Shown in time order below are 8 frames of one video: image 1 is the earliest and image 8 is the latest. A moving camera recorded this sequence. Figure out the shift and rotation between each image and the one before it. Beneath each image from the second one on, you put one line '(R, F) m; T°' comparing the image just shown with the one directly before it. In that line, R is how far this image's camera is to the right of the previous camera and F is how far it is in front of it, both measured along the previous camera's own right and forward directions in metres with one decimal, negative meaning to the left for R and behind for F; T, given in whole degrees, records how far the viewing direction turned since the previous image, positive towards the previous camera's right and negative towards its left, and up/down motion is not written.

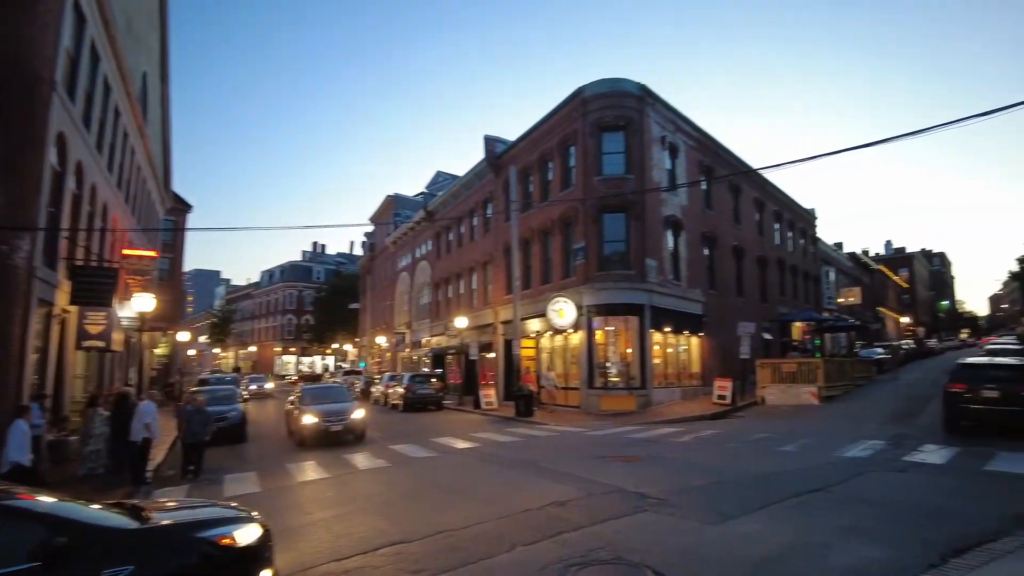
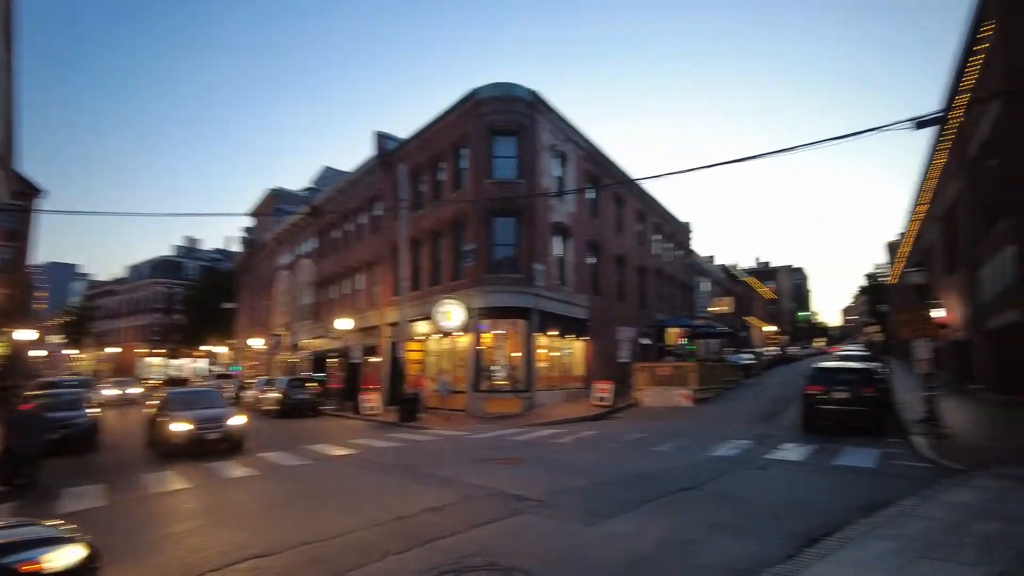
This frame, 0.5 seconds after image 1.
(+0.1, +0.2) m; +10°
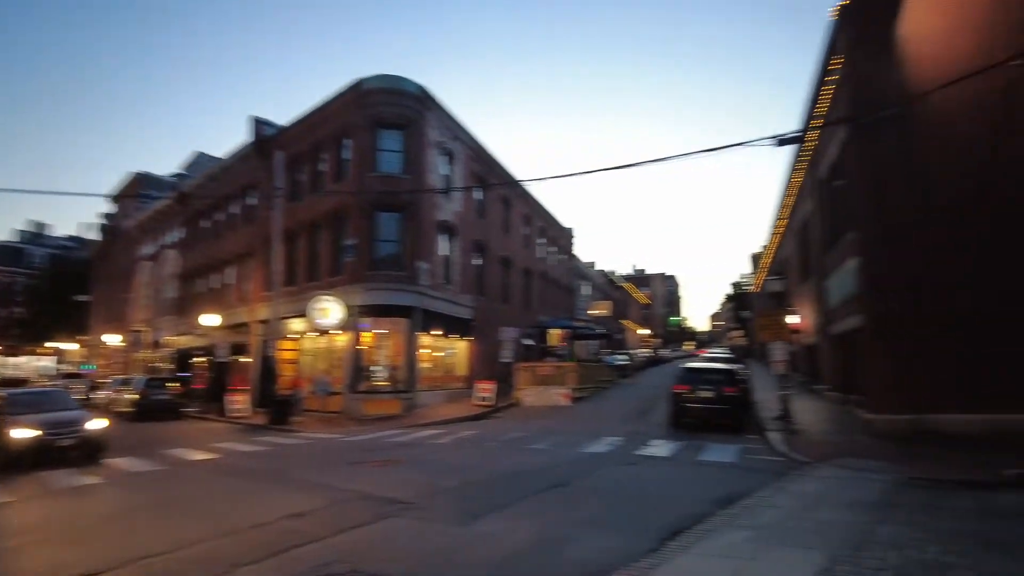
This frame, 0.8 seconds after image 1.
(+0.1, +0.2) m; +10°
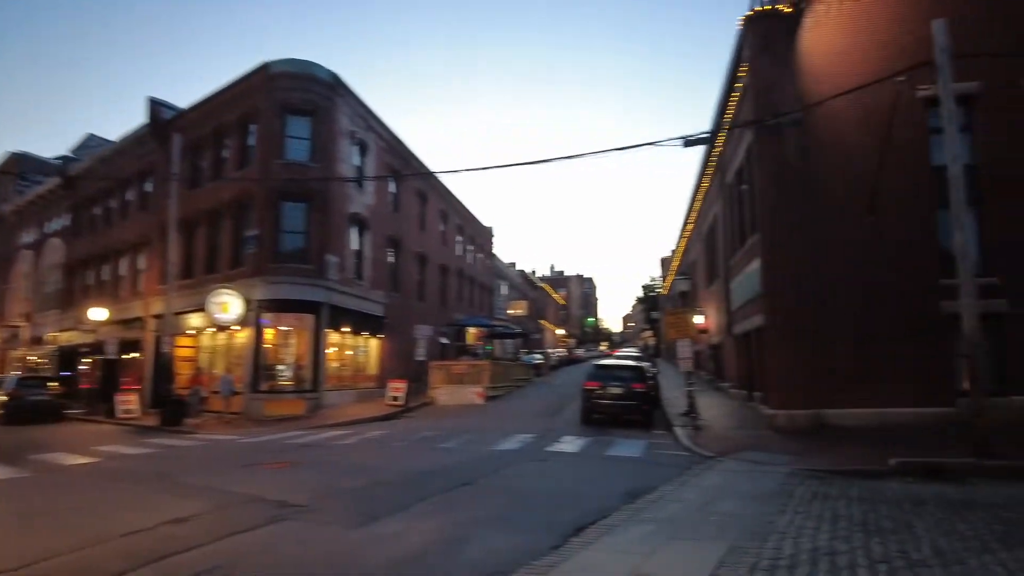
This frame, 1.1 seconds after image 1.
(+0.2, +0.3) m; +7°
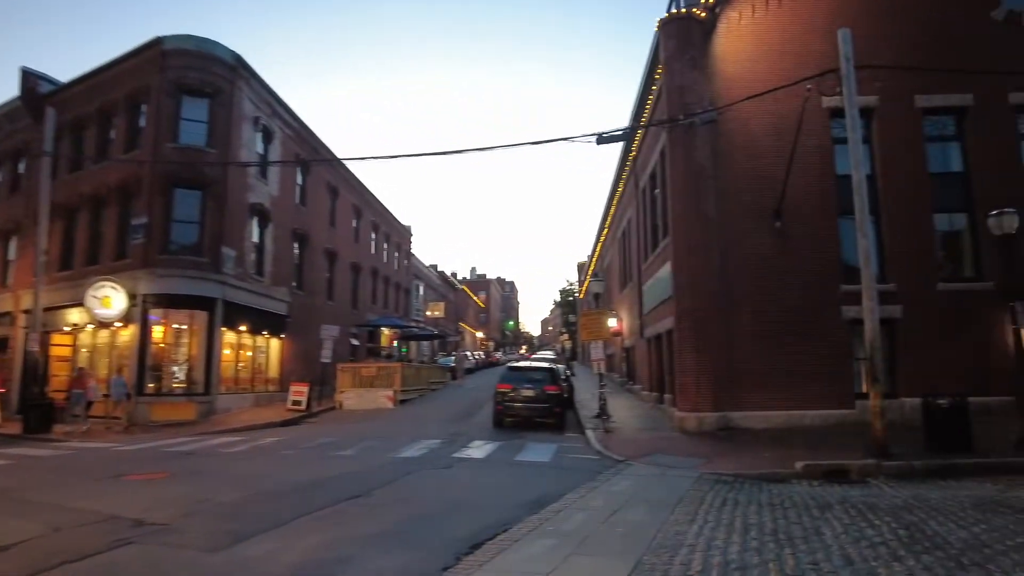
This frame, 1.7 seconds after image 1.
(+0.3, +0.7) m; +7°
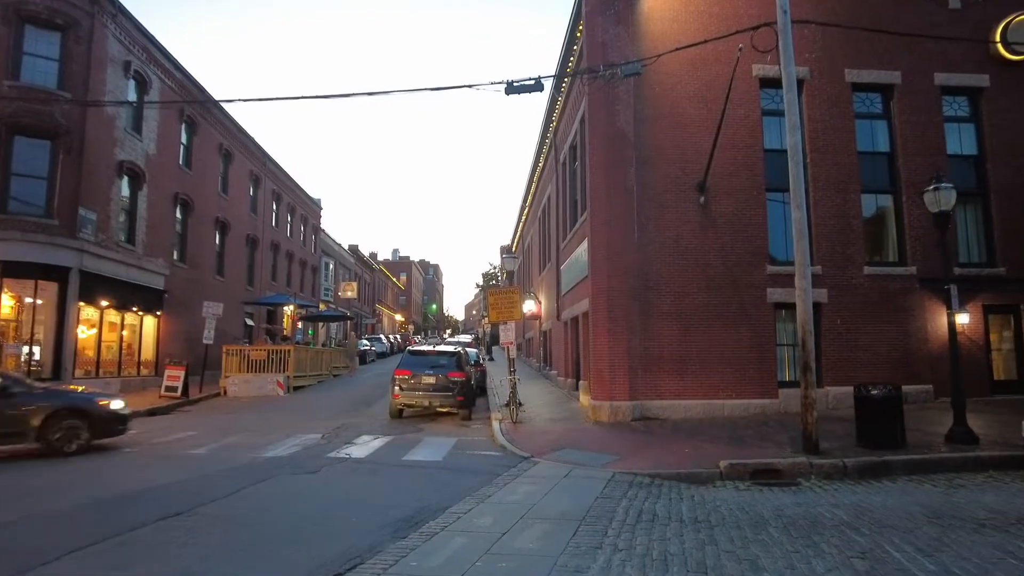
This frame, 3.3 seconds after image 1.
(+0.6, +1.8) m; +7°
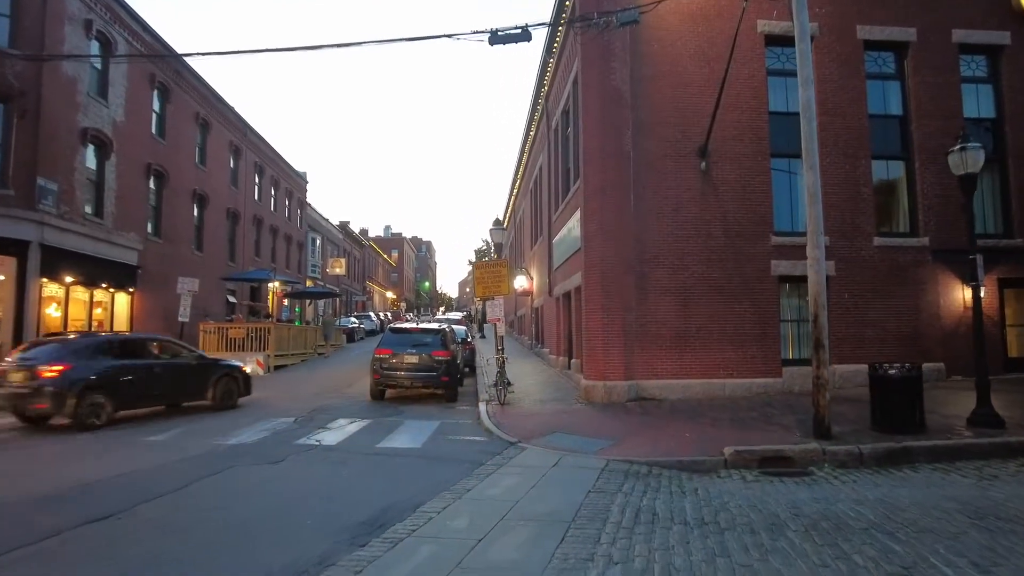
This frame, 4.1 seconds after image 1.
(+0.1, +1.0) m; +1°
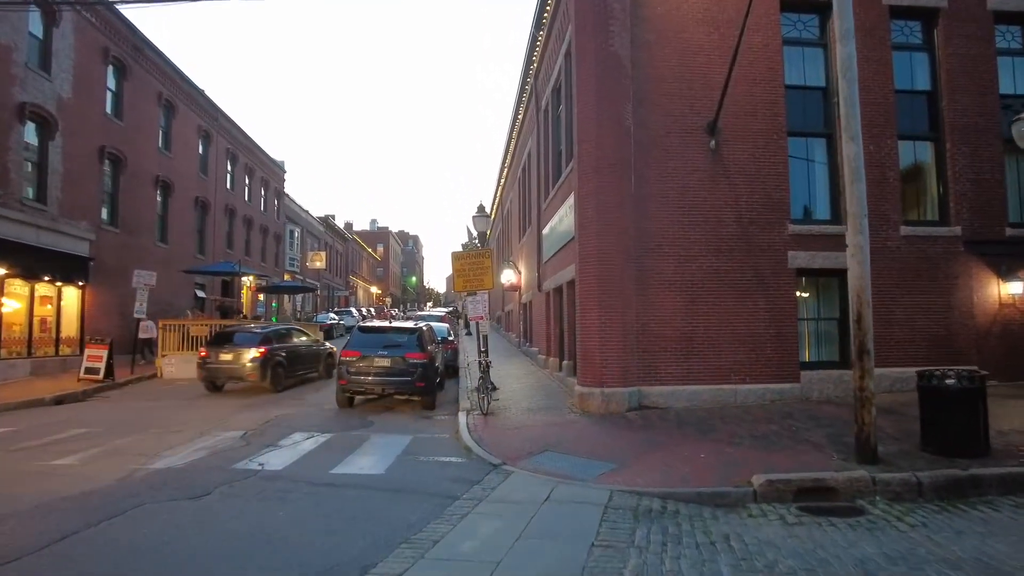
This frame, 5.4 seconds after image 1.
(+0.1, +1.7) m; +1°
